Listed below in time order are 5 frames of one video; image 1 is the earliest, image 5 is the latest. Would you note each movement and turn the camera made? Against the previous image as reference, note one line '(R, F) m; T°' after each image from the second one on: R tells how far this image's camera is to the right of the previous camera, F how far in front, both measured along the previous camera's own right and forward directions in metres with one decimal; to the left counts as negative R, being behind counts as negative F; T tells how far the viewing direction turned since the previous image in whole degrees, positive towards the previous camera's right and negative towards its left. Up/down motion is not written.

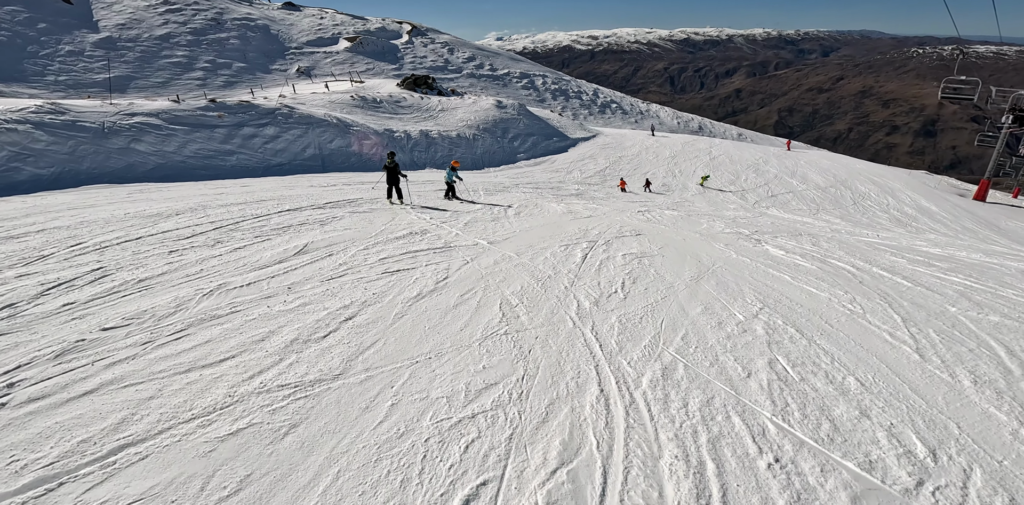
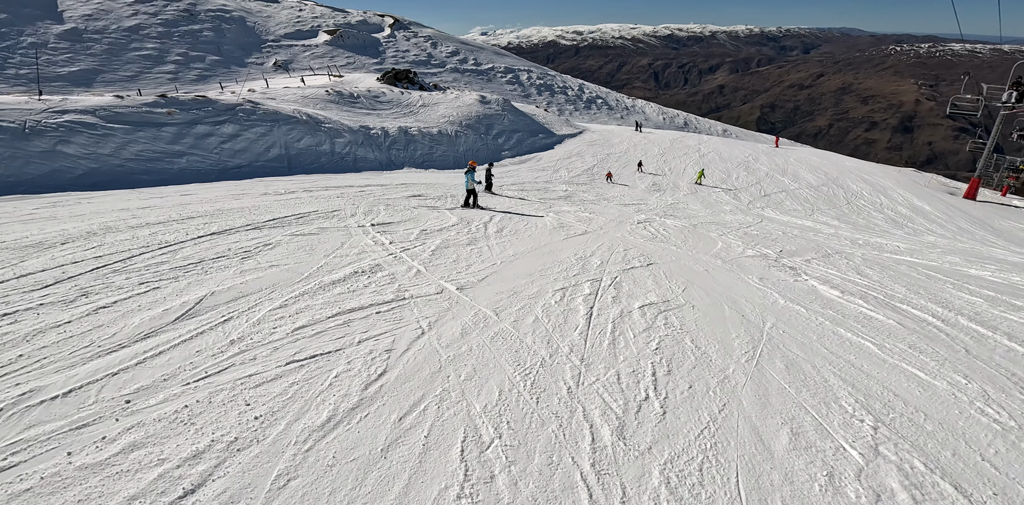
(+0.1, +2.3) m; +2°
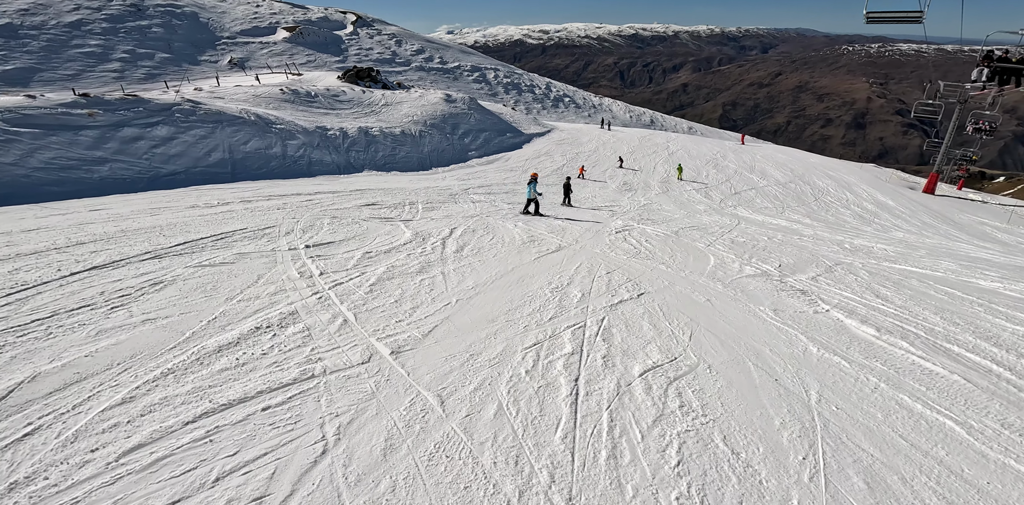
(+0.2, +1.7) m; +4°
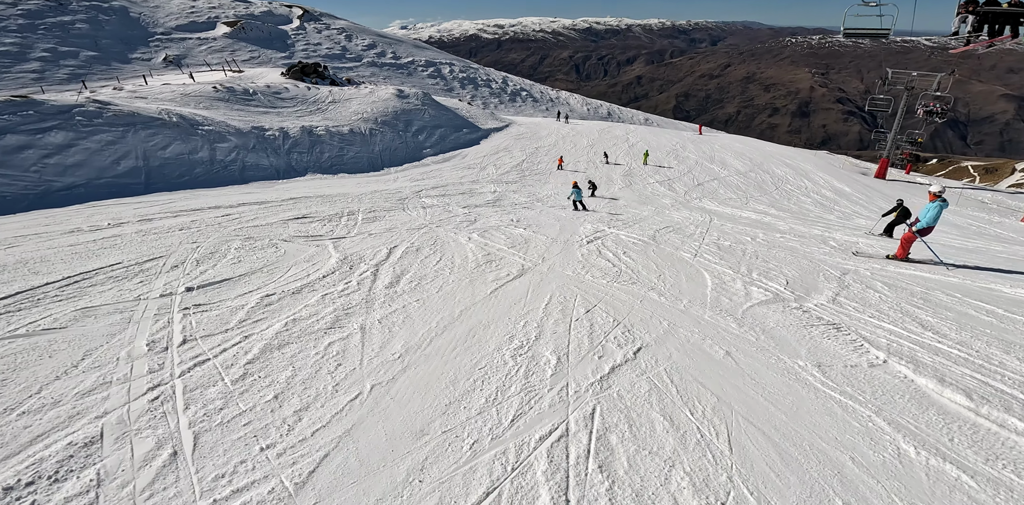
(+0.3, +2.1) m; +4°
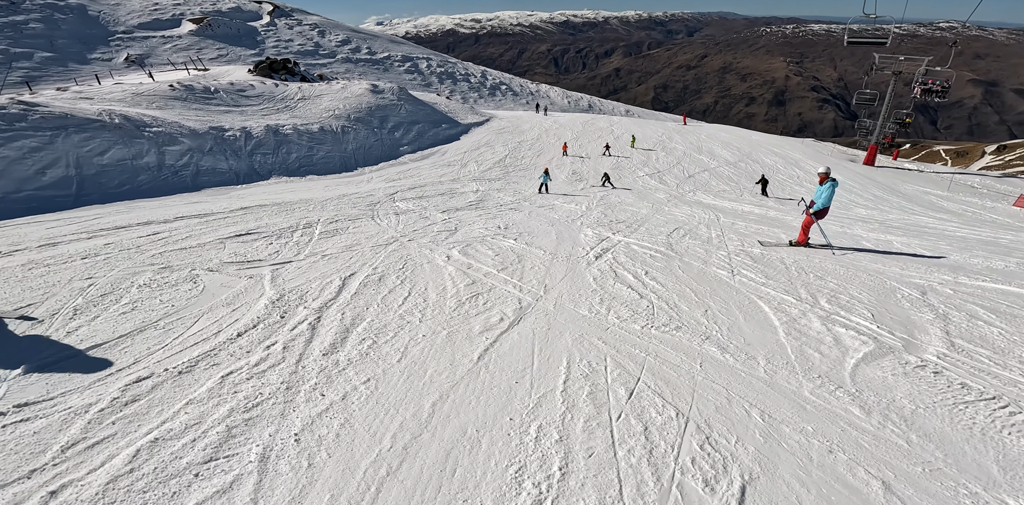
(-0.1, +2.3) m; +2°
